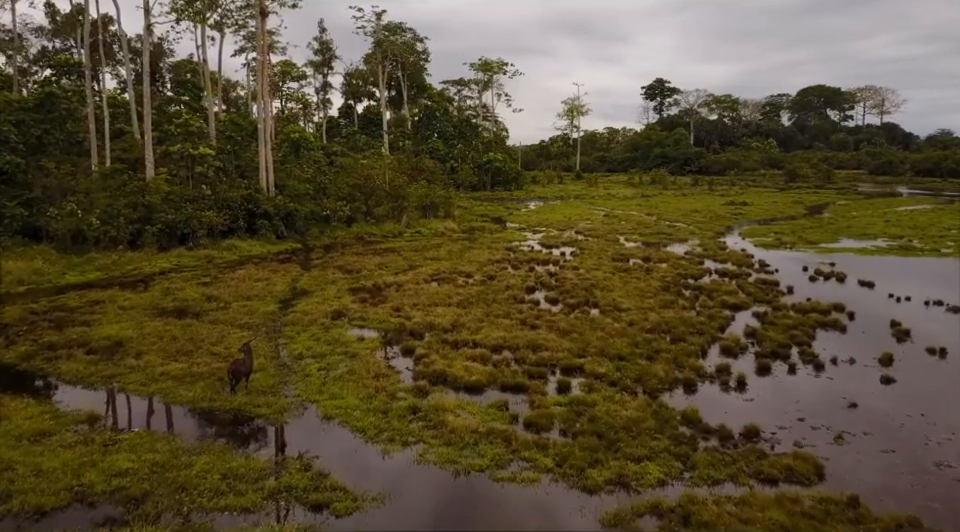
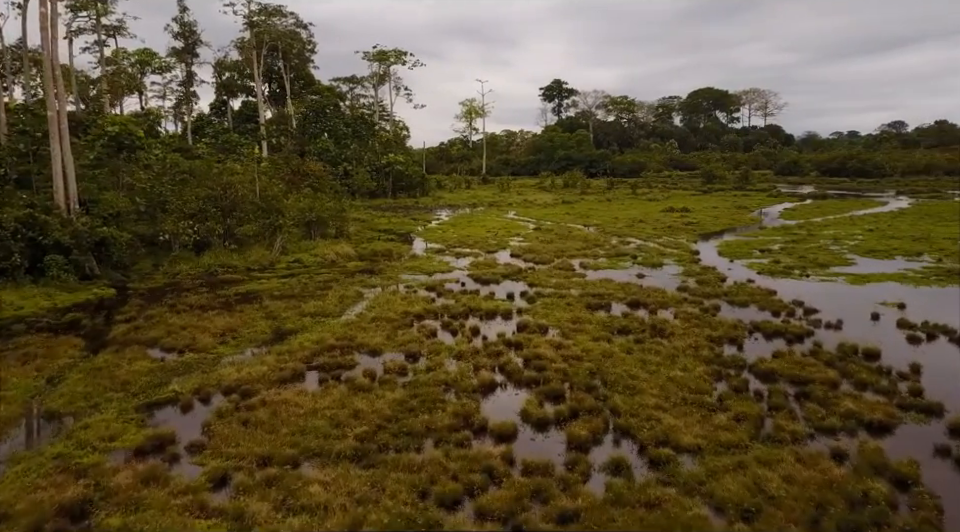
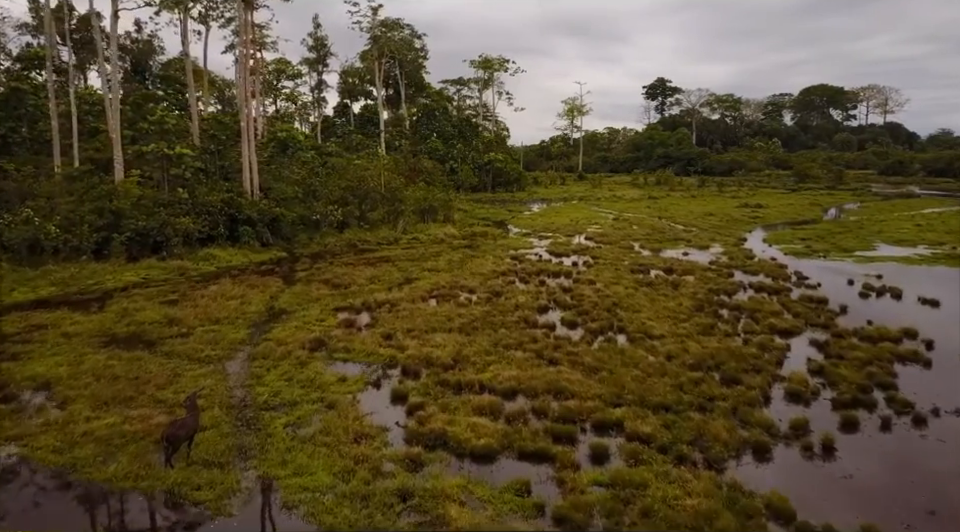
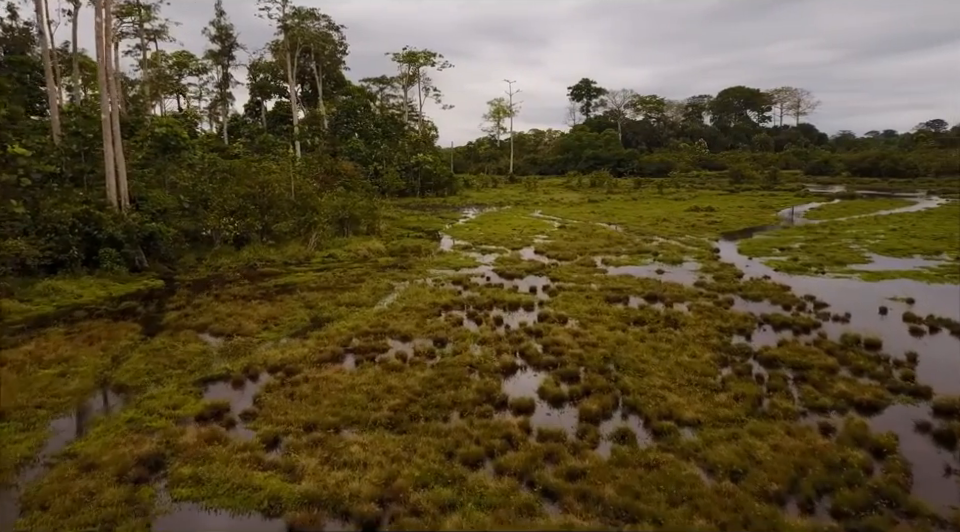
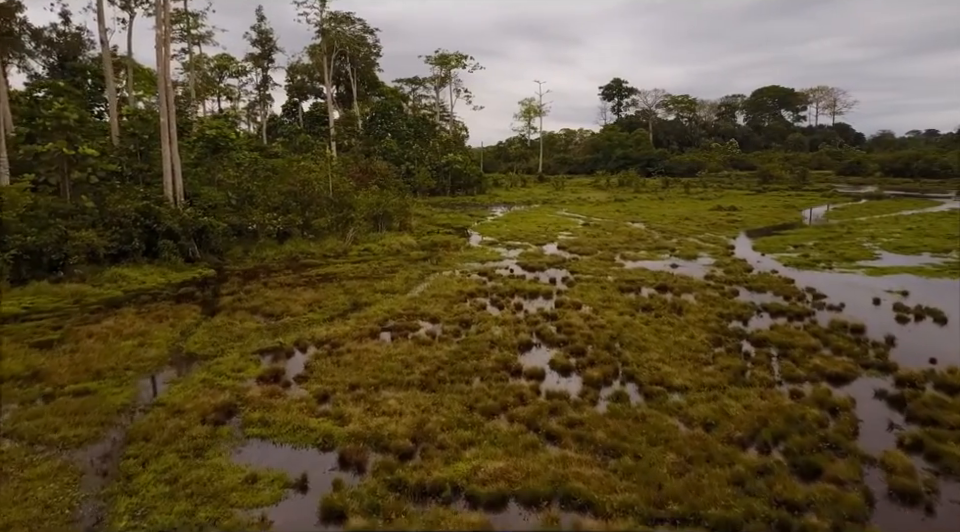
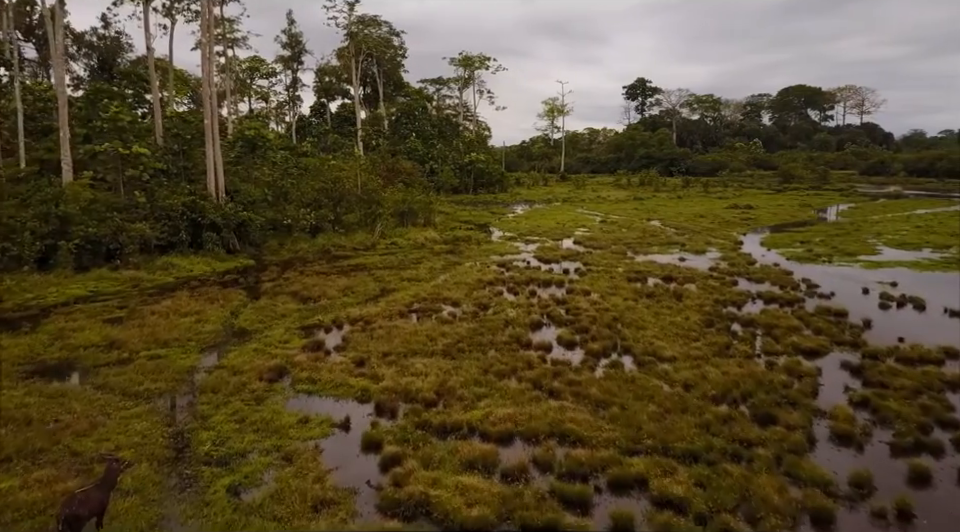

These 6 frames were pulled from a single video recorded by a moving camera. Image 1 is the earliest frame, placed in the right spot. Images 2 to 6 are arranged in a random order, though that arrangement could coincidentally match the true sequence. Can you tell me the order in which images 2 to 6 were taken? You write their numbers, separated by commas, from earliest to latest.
3, 6, 5, 4, 2
